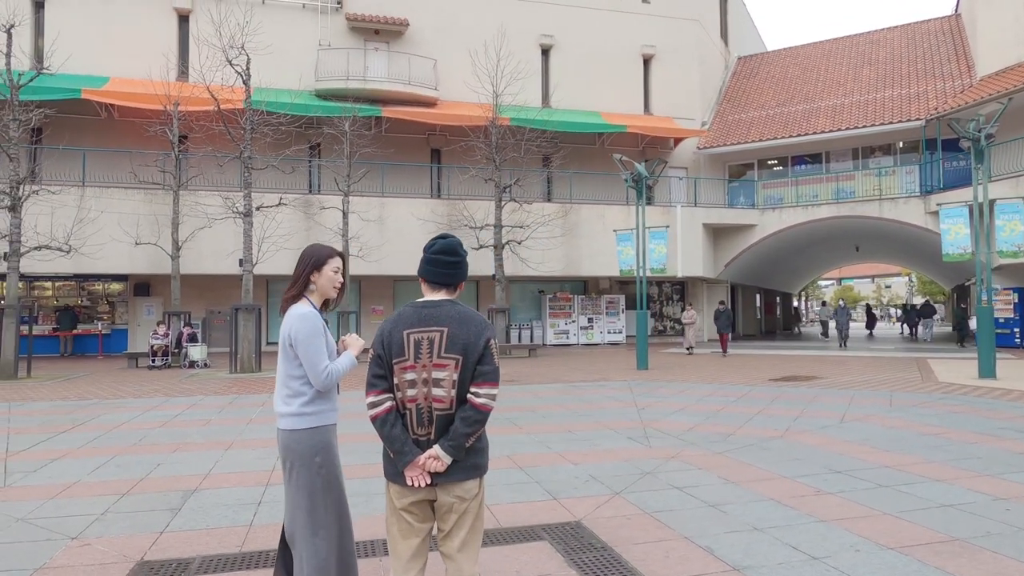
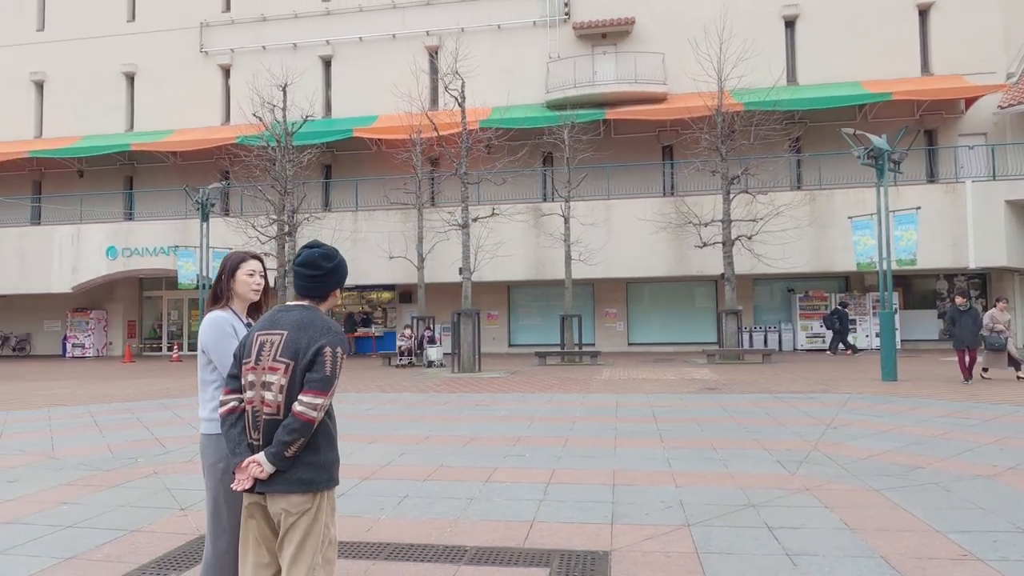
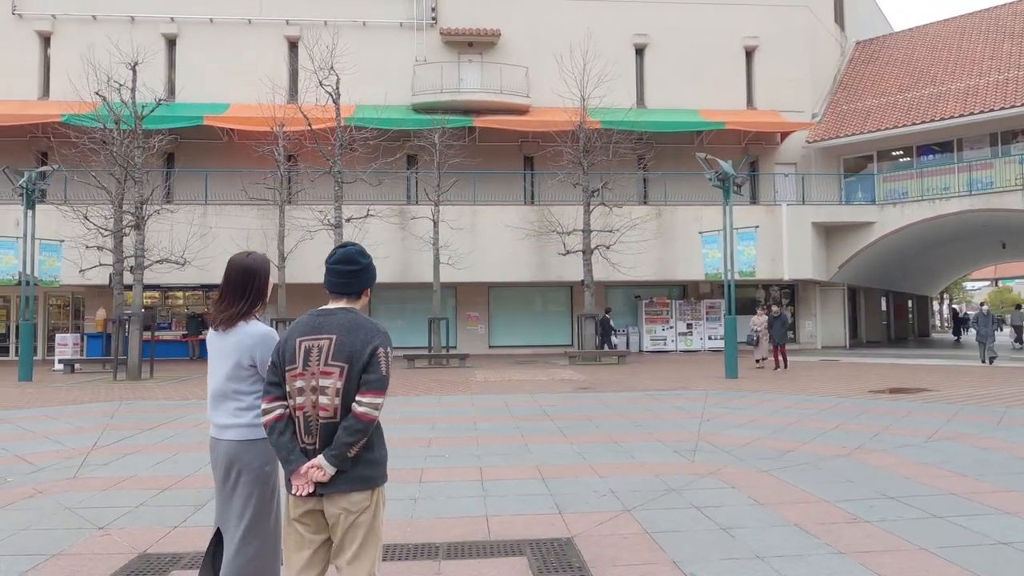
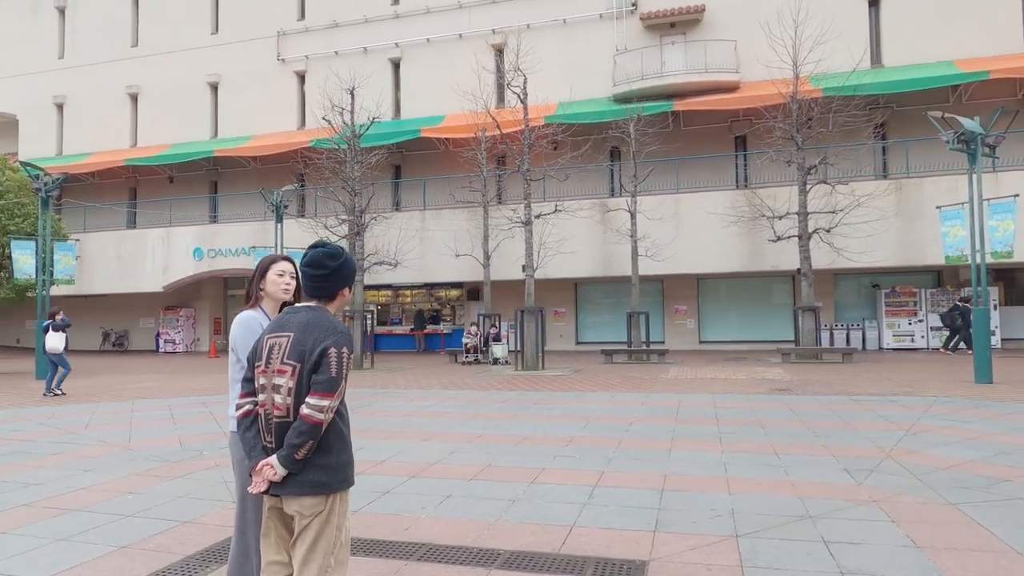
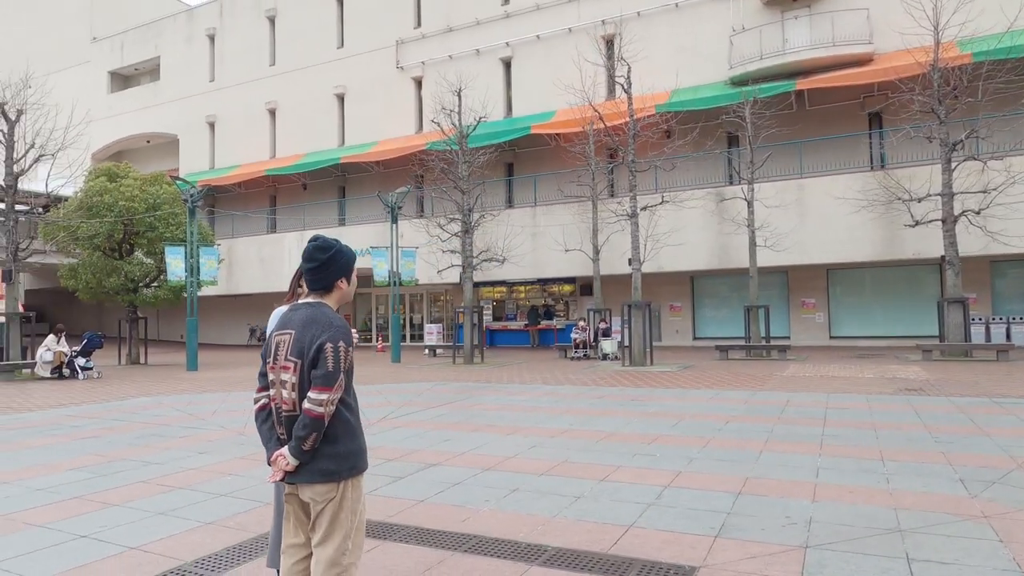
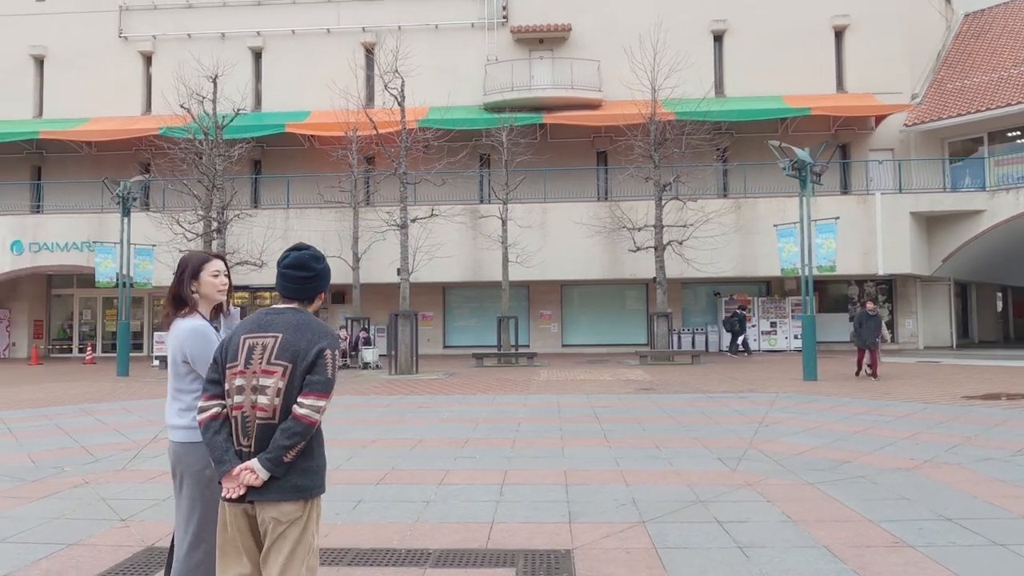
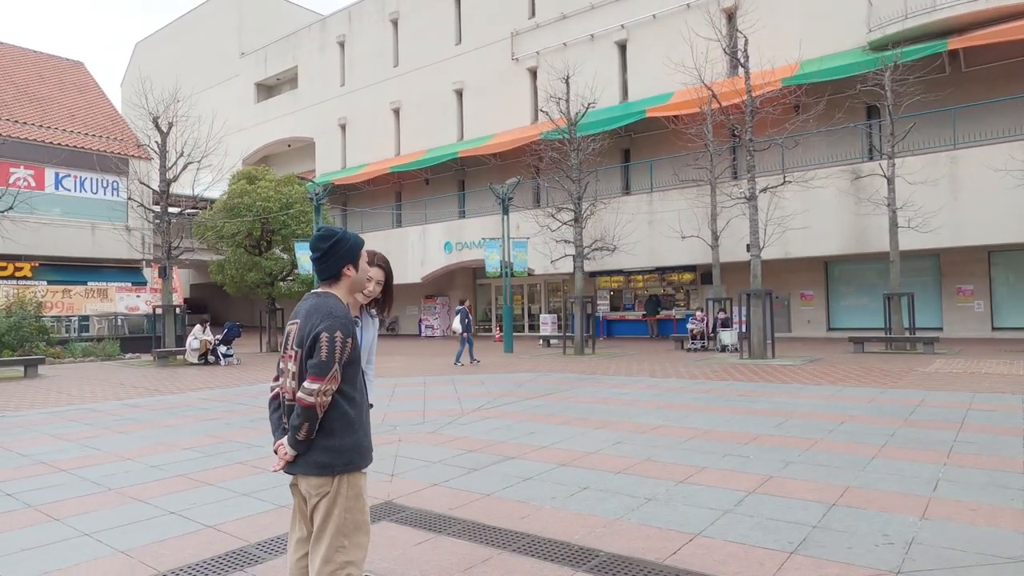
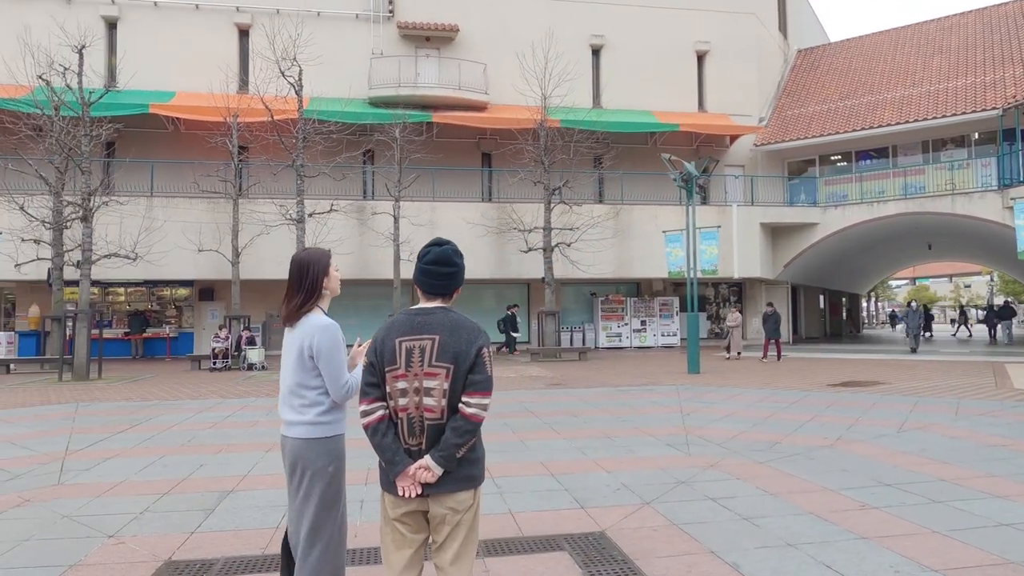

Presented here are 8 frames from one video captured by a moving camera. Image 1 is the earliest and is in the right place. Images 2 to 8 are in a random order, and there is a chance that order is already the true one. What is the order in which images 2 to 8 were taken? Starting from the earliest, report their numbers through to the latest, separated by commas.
8, 3, 6, 2, 4, 5, 7
